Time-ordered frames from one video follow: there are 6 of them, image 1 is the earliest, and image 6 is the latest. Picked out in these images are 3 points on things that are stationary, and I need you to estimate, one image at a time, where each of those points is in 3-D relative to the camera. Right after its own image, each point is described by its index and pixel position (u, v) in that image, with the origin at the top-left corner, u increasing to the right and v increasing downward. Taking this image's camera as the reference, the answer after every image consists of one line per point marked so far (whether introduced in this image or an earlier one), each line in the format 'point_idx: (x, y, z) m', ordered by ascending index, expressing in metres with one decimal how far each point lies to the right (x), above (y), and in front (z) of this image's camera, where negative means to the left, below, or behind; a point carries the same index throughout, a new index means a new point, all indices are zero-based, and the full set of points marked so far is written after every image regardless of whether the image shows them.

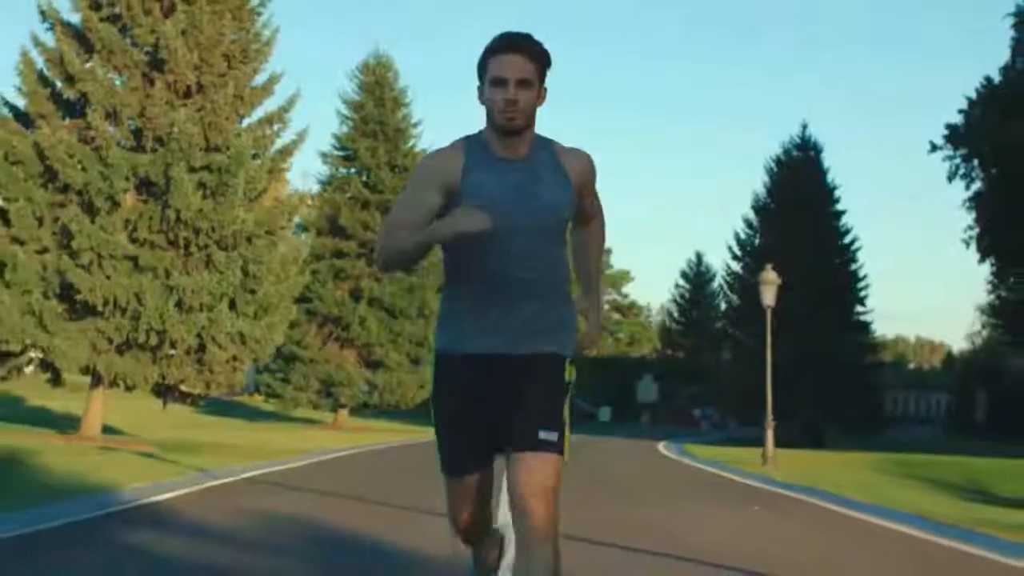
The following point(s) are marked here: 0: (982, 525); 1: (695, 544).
0: (+5.9, -2.9, +18.0) m
1: (+1.9, -2.5, +14.3) m
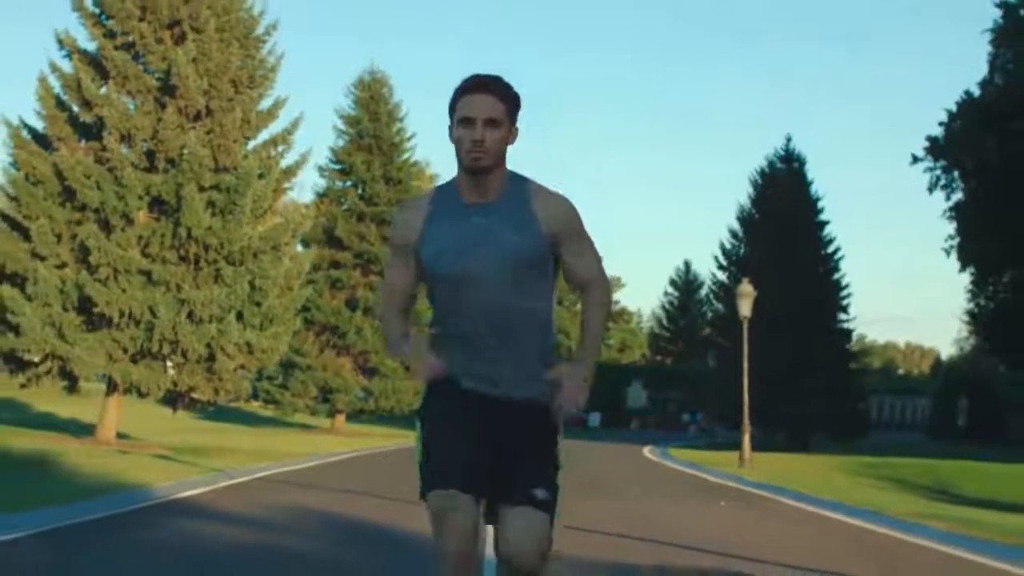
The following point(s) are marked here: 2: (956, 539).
0: (+5.8, -3.1, +19.6) m
1: (+1.8, -2.7, +15.8) m
2: (+5.3, -2.9, +17.2) m
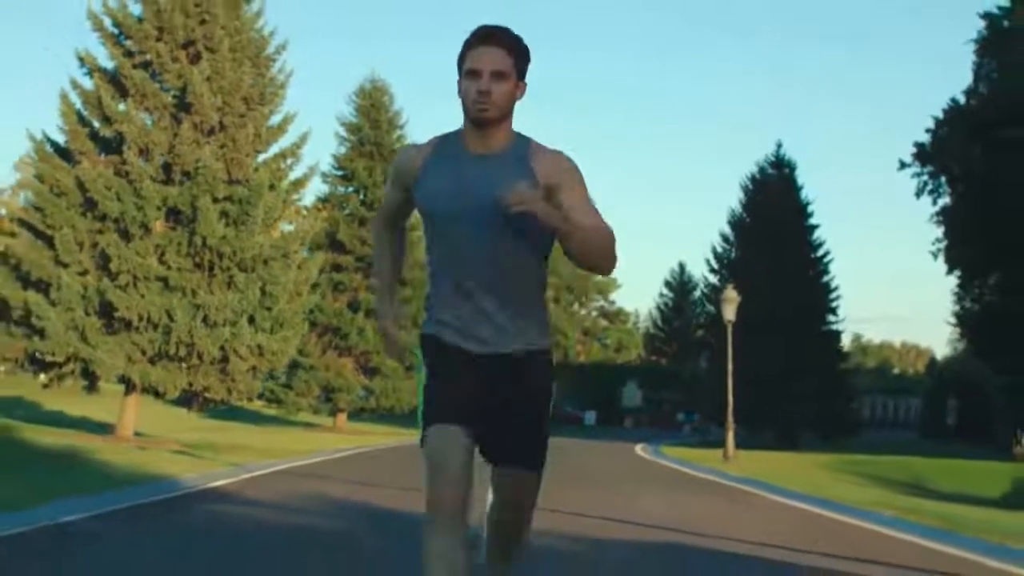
0: (+5.7, -3.2, +21.2) m
1: (+1.8, -2.8, +17.4) m
2: (+5.2, -3.0, +18.7) m
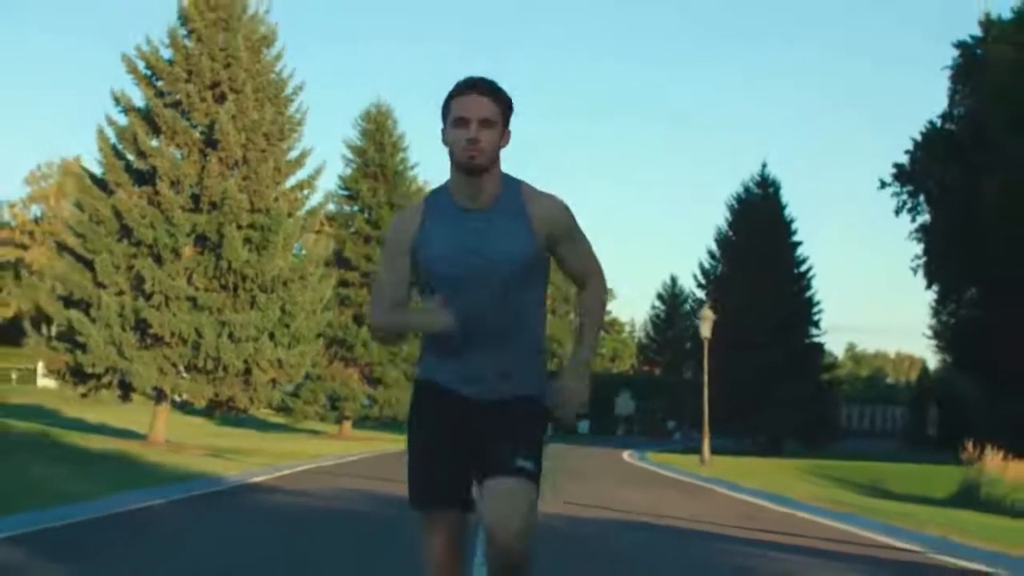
0: (+5.6, -3.6, +24.0) m
1: (+1.7, -3.1, +20.3) m
2: (+5.1, -3.4, +21.6) m
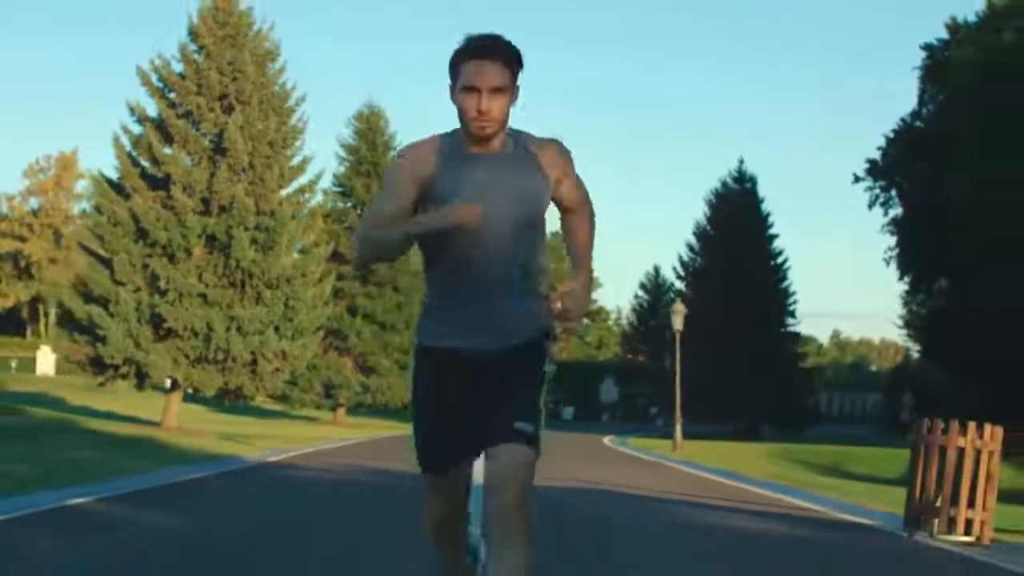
0: (+5.3, -3.6, +26.7) m
1: (+1.5, -3.2, +22.9) m
2: (+4.9, -3.4, +24.2) m
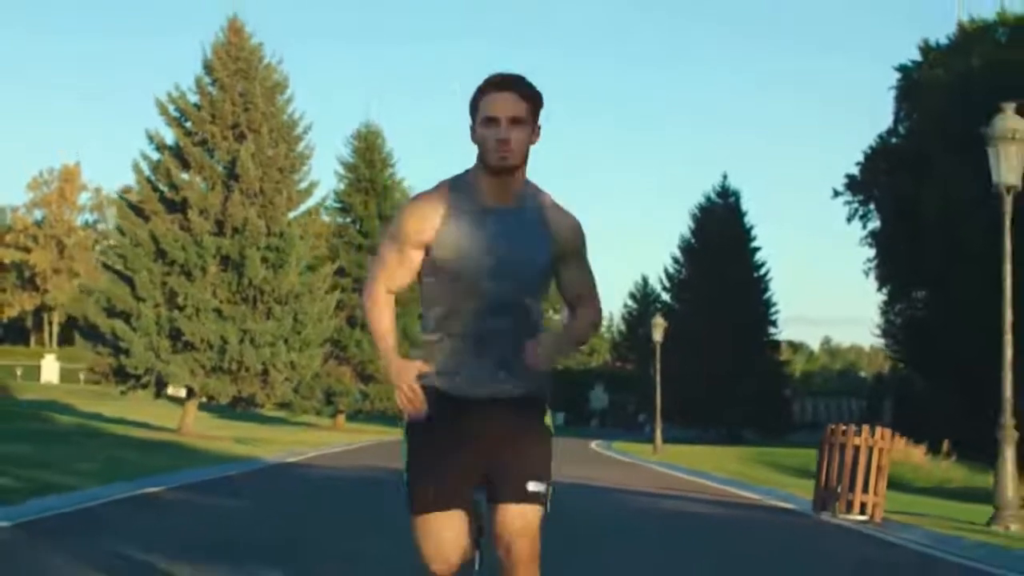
0: (+5.2, -4.0, +29.3) m
1: (+1.3, -3.5, +25.5) m
2: (+4.7, -3.7, +26.9) m
